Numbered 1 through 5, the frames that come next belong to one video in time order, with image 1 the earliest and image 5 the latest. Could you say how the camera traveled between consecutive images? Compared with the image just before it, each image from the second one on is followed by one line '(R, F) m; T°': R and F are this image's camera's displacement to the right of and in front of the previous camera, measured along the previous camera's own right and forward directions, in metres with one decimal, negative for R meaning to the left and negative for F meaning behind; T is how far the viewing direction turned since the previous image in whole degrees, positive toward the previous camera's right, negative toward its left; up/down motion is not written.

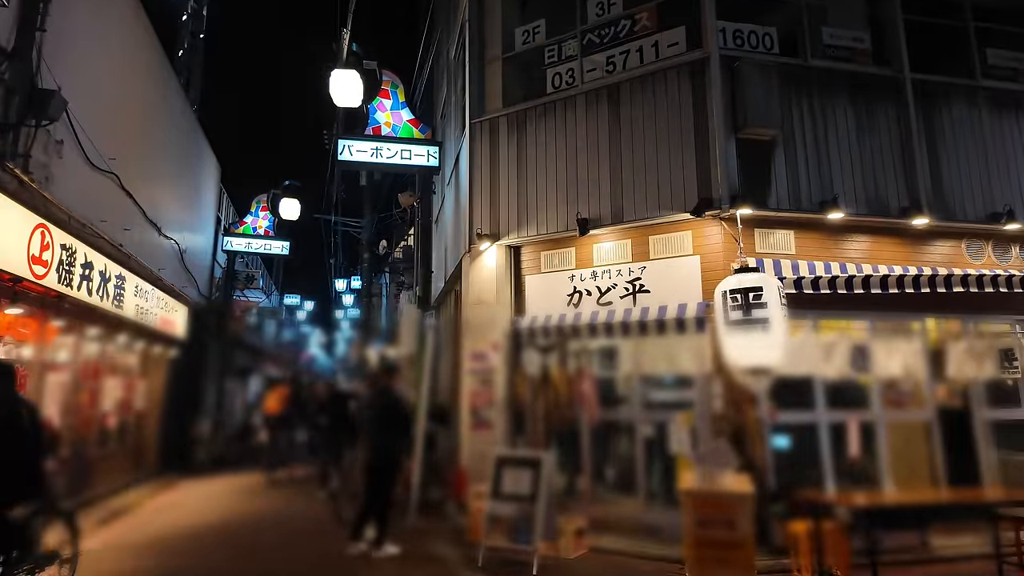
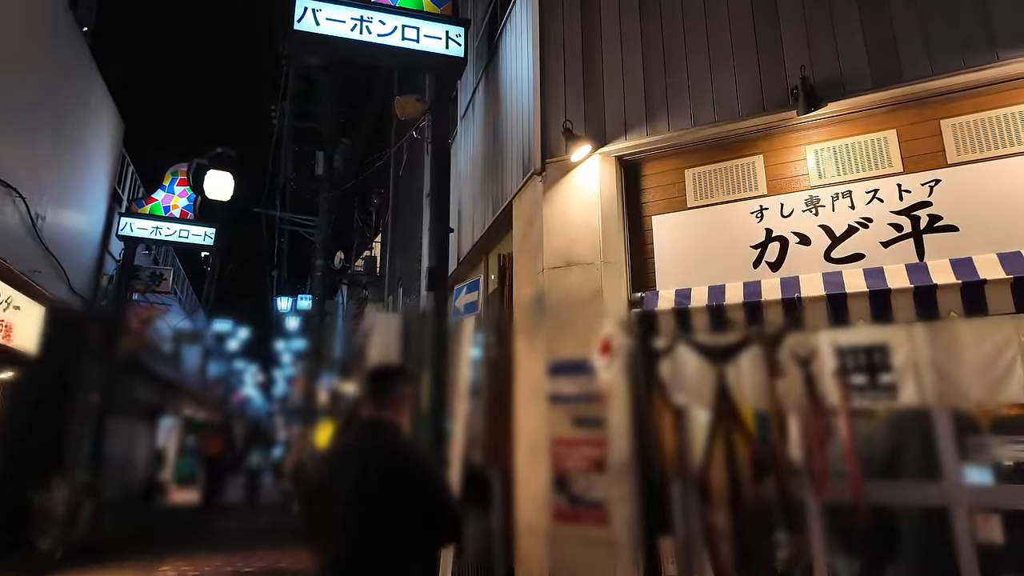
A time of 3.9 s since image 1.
(-1.4, +4.6) m; +5°
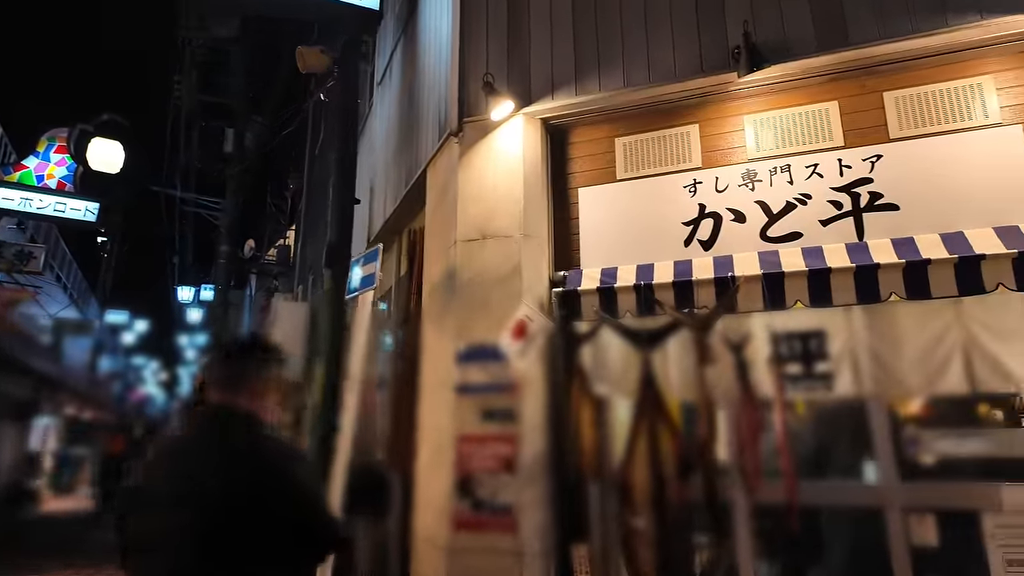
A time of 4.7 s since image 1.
(+0.2, +0.6) m; +7°
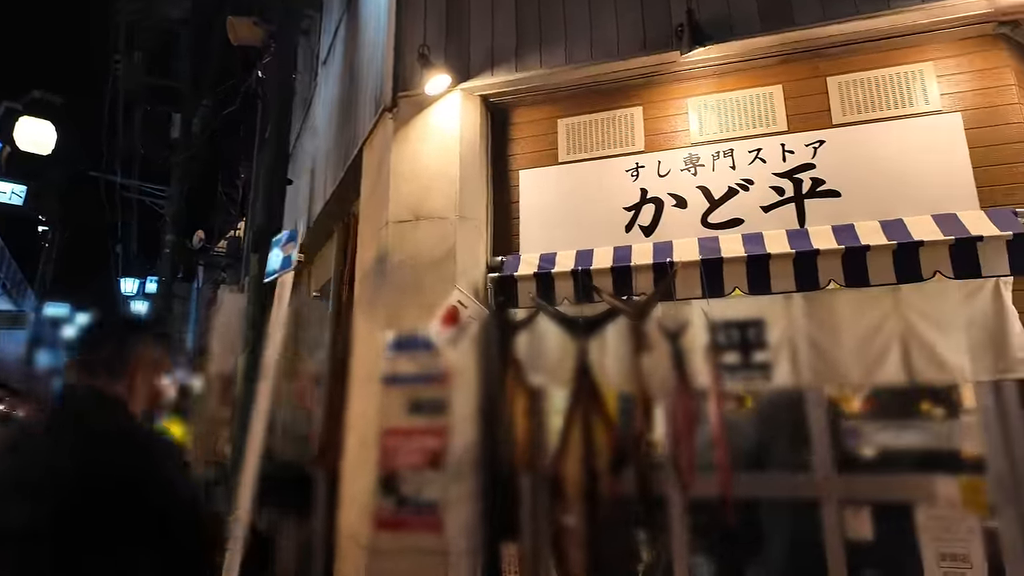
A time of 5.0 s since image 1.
(+0.2, +0.2) m; +3°
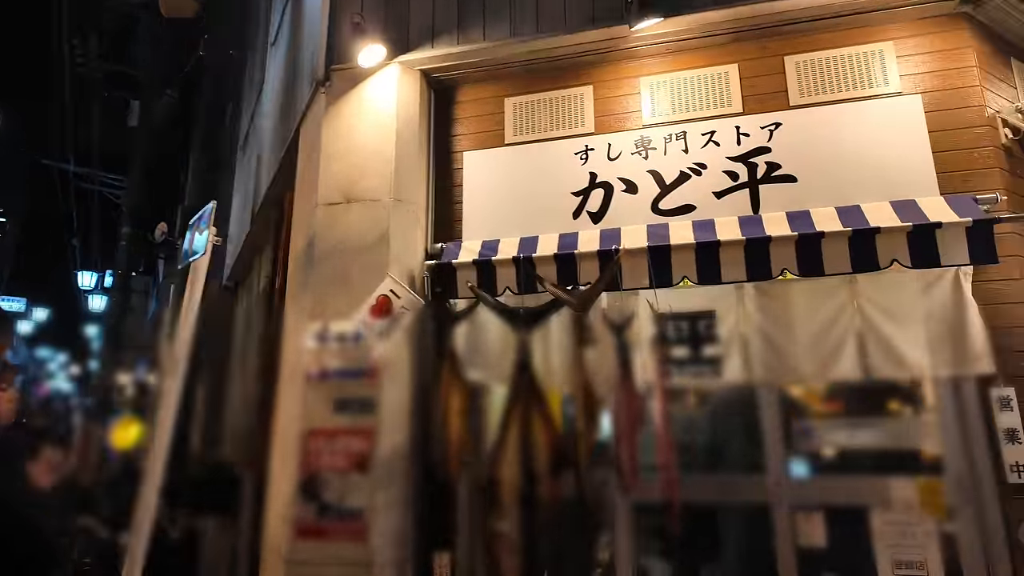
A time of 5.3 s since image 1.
(+0.3, +0.3) m; +2°
